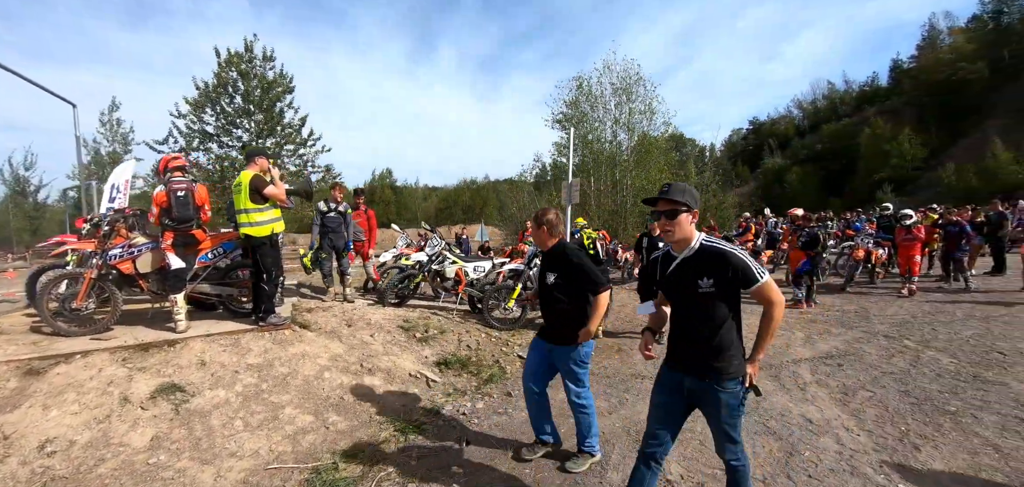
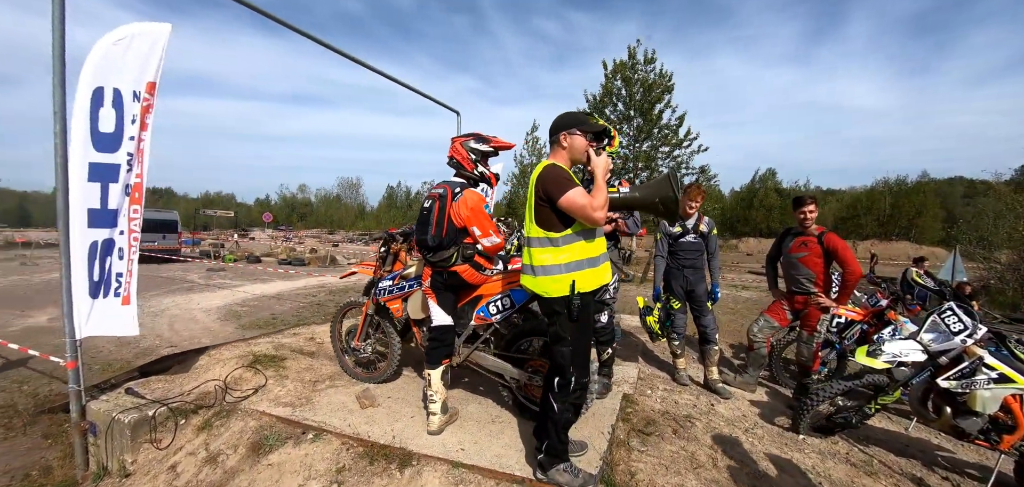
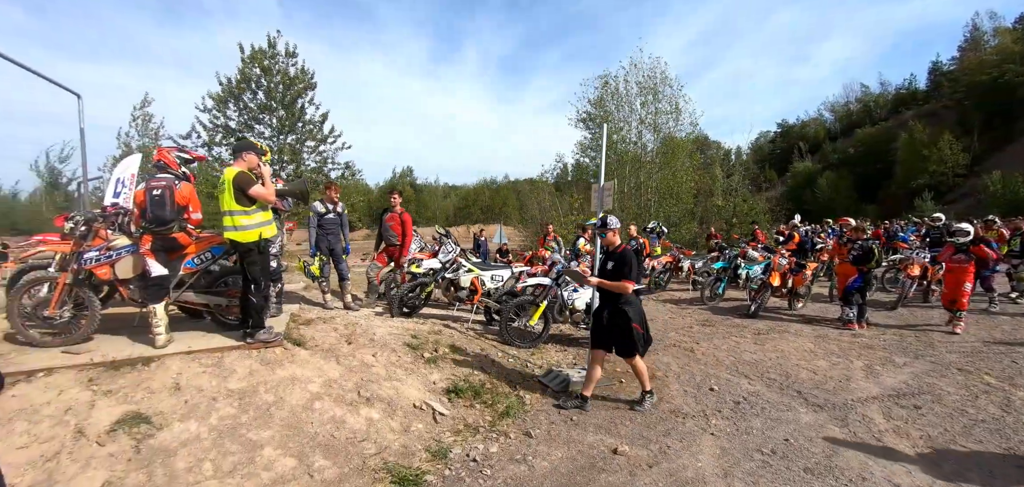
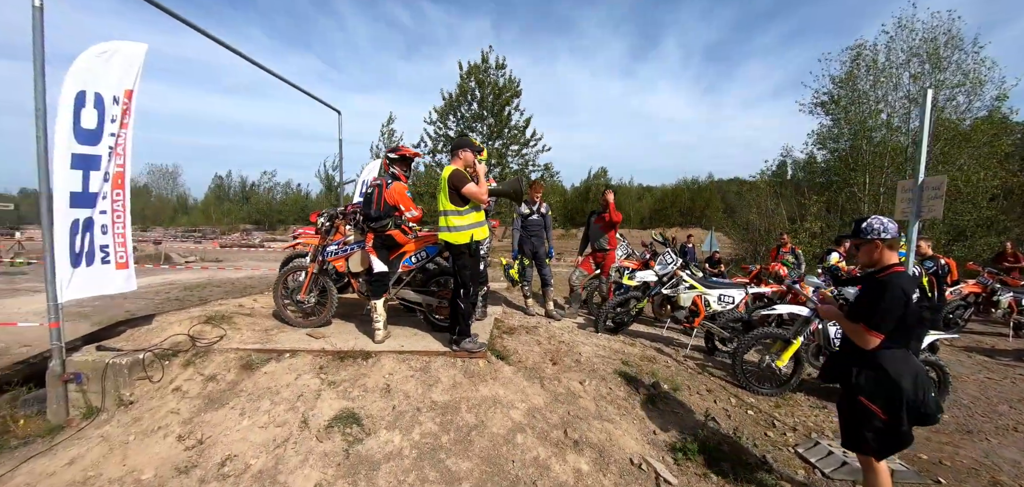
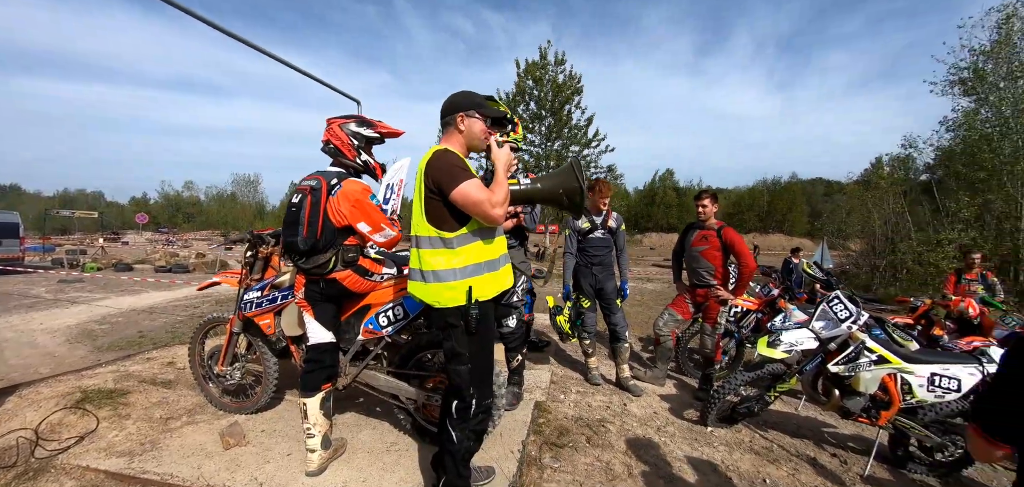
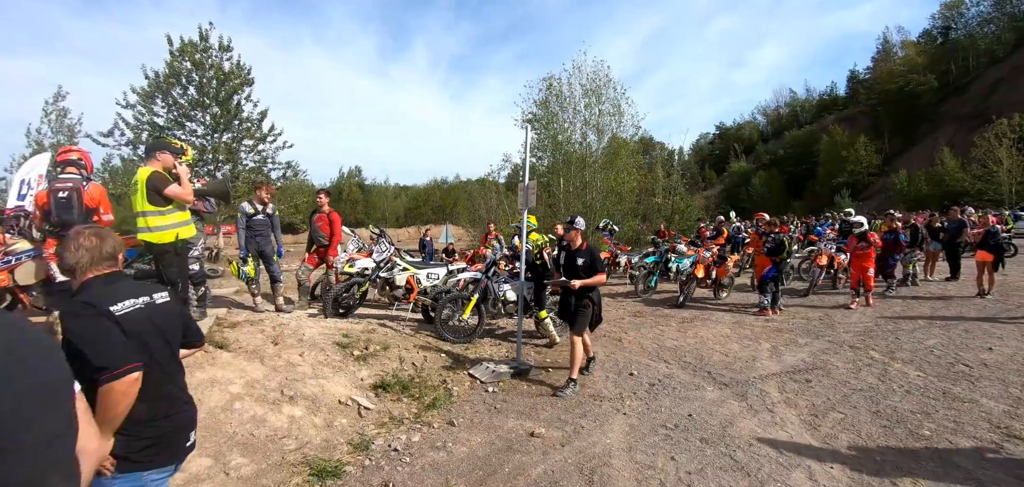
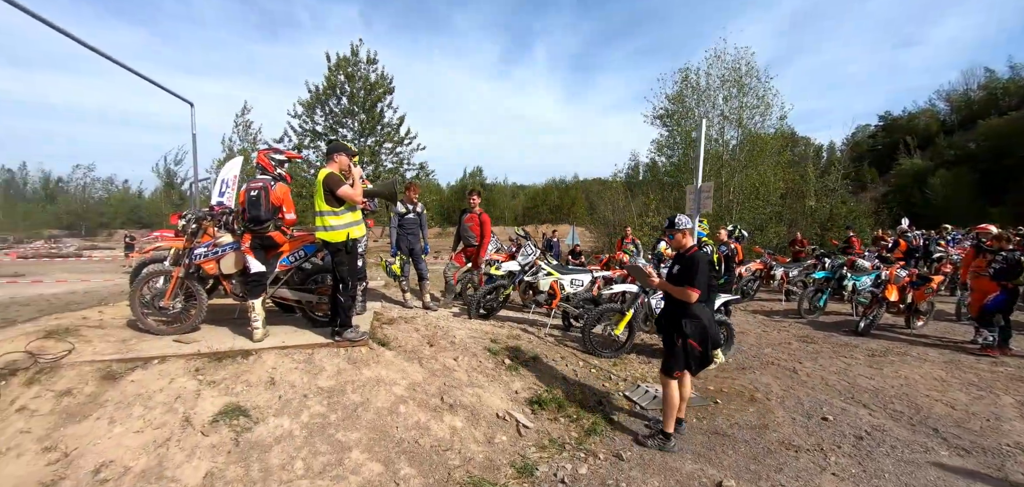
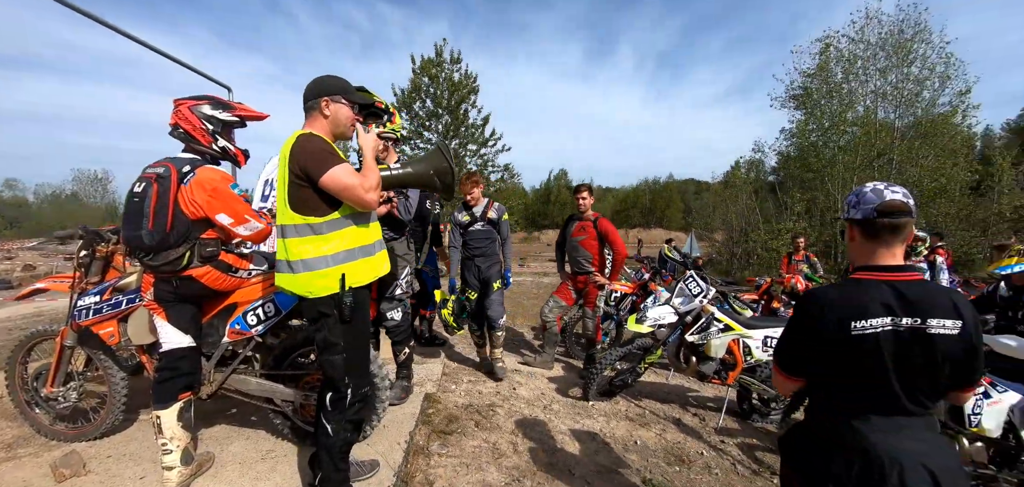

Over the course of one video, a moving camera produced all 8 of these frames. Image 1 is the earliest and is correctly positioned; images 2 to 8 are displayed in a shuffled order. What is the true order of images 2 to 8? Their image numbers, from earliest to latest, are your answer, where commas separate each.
6, 3, 7, 4, 2, 5, 8
